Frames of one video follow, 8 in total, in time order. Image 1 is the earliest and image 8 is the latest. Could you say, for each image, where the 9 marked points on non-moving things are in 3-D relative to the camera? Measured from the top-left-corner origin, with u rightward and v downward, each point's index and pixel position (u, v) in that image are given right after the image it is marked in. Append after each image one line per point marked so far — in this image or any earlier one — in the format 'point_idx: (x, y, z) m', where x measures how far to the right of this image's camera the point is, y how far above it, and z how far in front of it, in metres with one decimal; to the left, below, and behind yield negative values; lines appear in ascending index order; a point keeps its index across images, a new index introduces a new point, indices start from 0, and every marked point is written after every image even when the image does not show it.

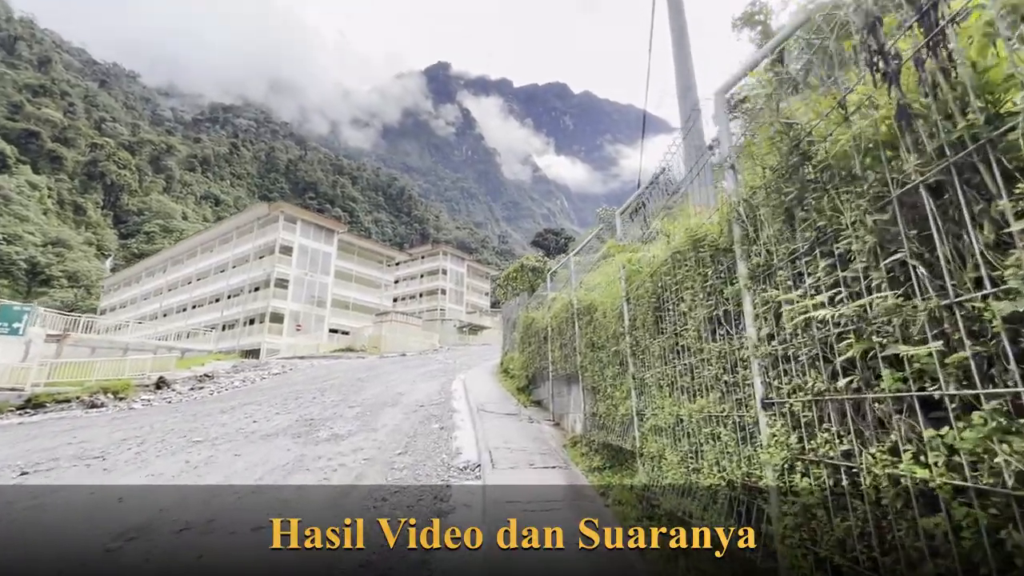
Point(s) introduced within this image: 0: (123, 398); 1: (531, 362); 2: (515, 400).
0: (-12.3, -3.5, +15.3) m
1: (+0.5, -1.7, +10.9) m
2: (+0.1, -2.7, +11.6) m
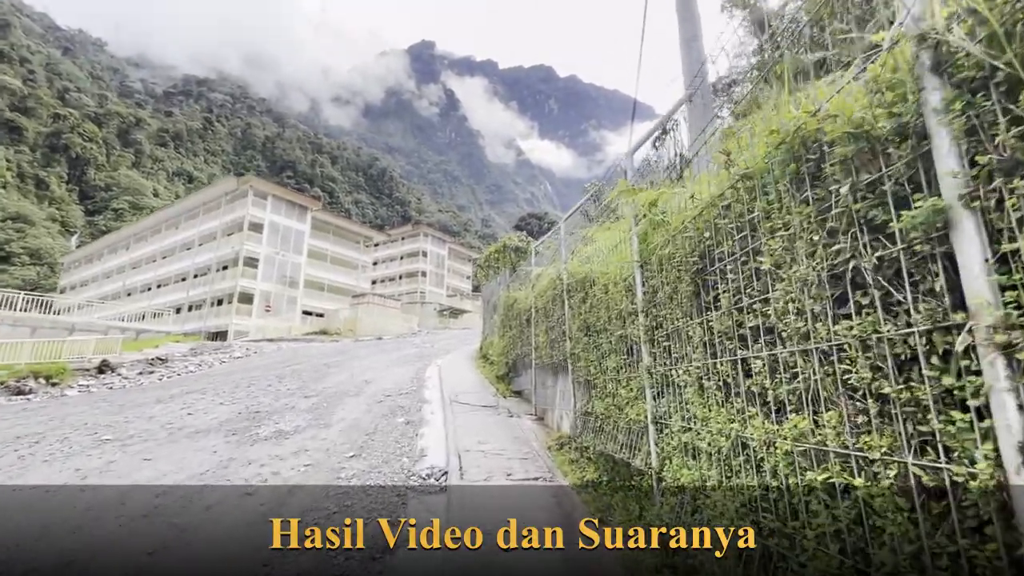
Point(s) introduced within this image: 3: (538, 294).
0: (-12.9, -2.7, +13.7) m
1: (0.0, -1.2, +9.8) m
2: (-0.4, -2.2, +10.4) m
3: (+0.4, -0.2, +7.7) m
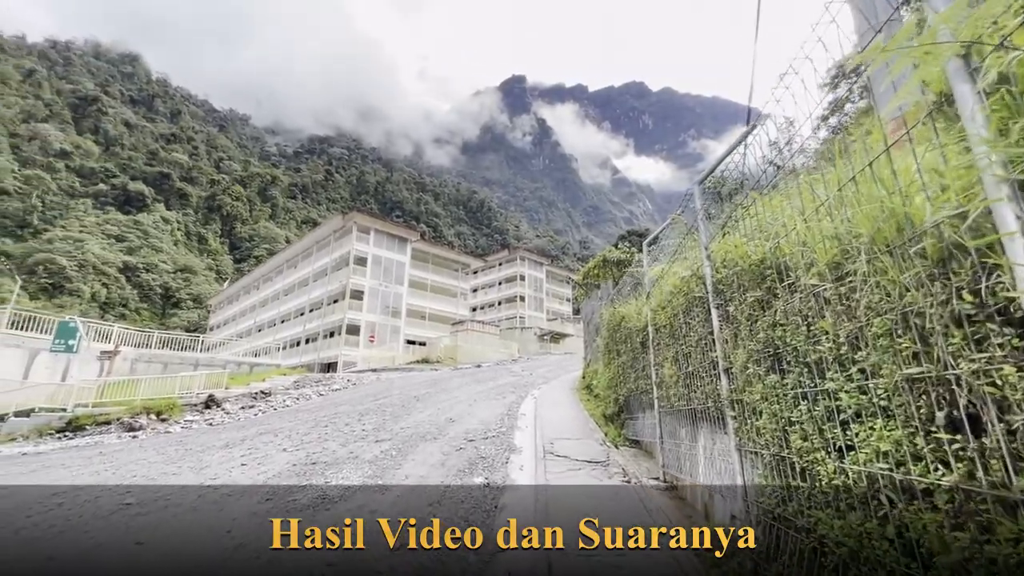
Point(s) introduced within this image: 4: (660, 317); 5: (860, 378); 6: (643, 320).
0: (-10.0, -3.8, +13.9) m
1: (+1.7, -1.5, +7.5) m
2: (+1.5, -2.5, +8.1) m
3: (+1.6, -0.3, +5.5) m
4: (+1.6, -0.4, +5.3) m
5: (+1.3, -0.3, +1.8) m
6: (+1.7, -0.4, +6.1) m
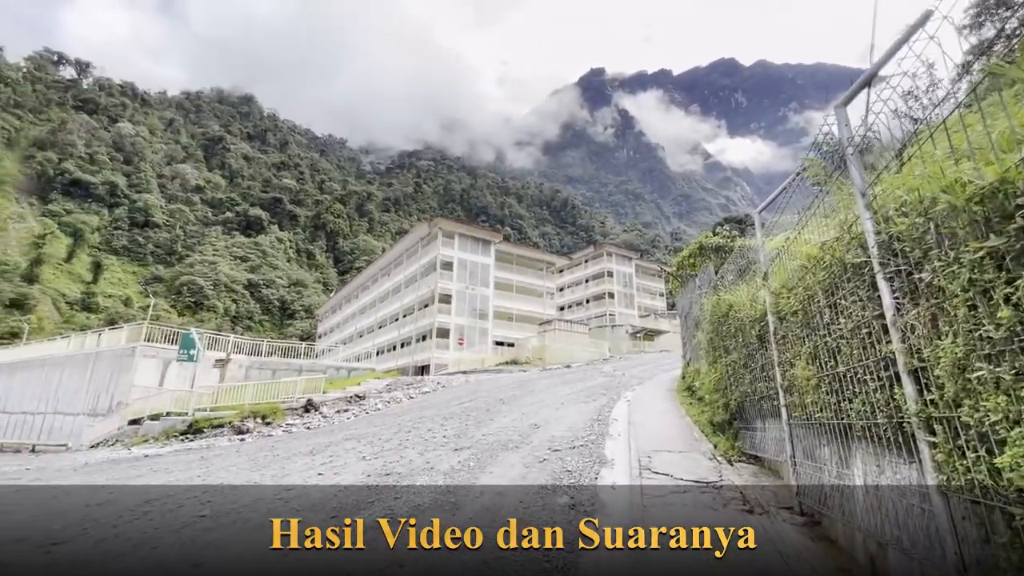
0: (-7.4, -4.1, +14.7) m
1: (+2.9, -1.2, +6.2) m
2: (+2.8, -2.3, +6.9) m
3: (+2.4, -0.1, +4.3) m
4: (+2.3, -0.2, +4.1) m
5: (+1.4, -0.2, +0.7) m
6: (+2.5, -0.2, +4.9) m
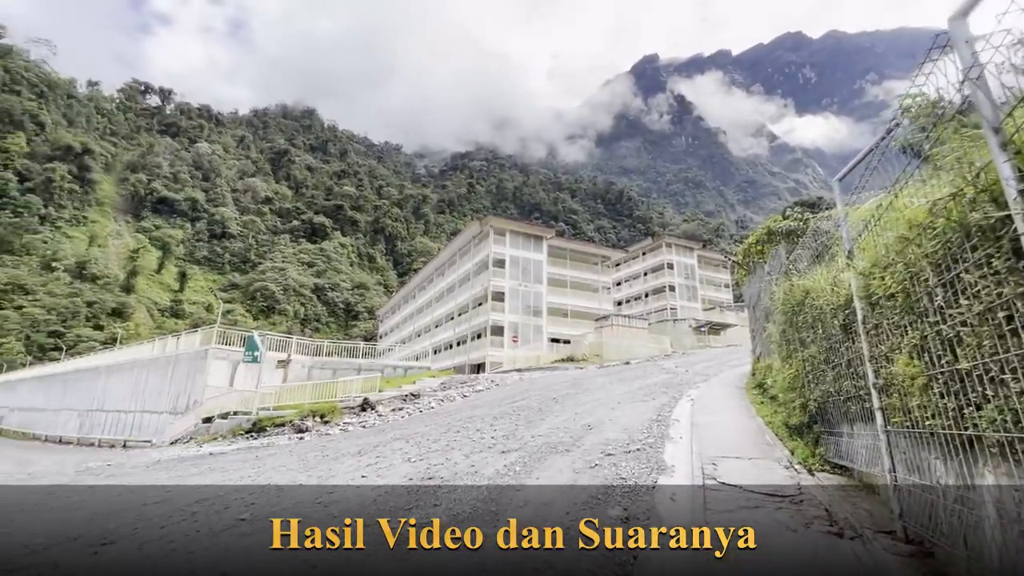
0: (-5.7, -4.2, +15.0) m
1: (+3.4, -1.0, +5.4) m
2: (+3.5, -2.1, +6.1) m
3: (+2.6, 0.0, +3.6) m
4: (+2.6, 0.0, +3.4) m
5: (+1.2, -0.1, +0.1) m
6: (+2.9, 0.0, +4.1) m
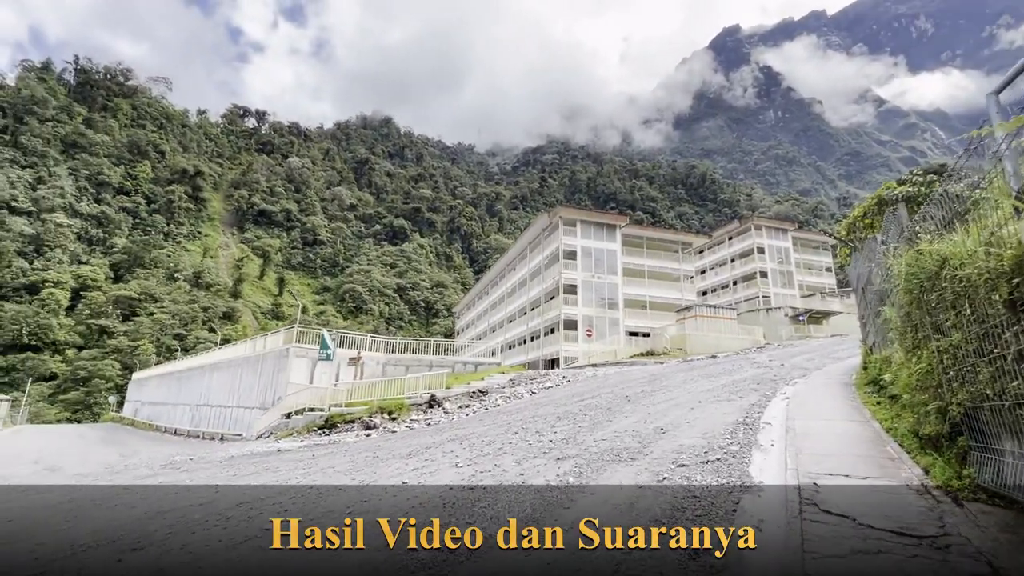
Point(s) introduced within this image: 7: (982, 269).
0: (-3.6, -4.1, +15.0) m
1: (+3.7, -0.8, +4.1) m
2: (+3.9, -1.8, +4.7) m
3: (+2.6, +0.3, +2.3) m
4: (+2.6, +0.2, +2.2) m
5: (+0.7, +0.1, -0.8) m
6: (+3.0, +0.2, +2.9) m
7: (+3.1, +0.1, +3.2) m
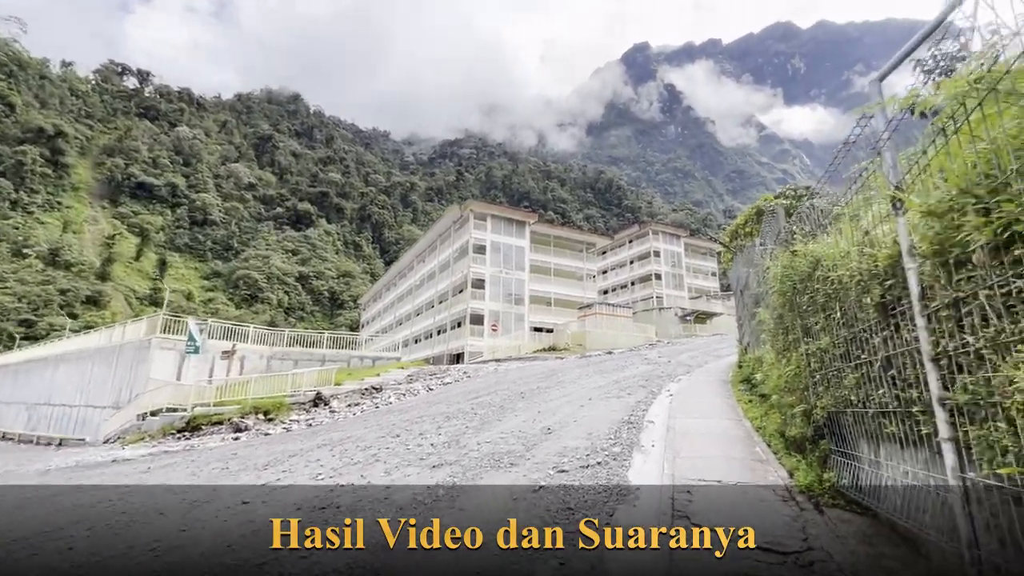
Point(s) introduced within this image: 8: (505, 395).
0: (-6.7, -3.7, +13.5) m
1: (+2.6, -0.8, +4.0) m
2: (+2.6, -1.8, +4.7) m
3: (+1.8, +0.3, +2.1) m
4: (+1.8, +0.2, +2.0) m
5: (+0.5, +0.1, -1.3) m
6: (+2.1, +0.2, +2.7) m
7: (+2.2, +0.1, +3.0) m
8: (-0.2, -2.8, +12.4) m
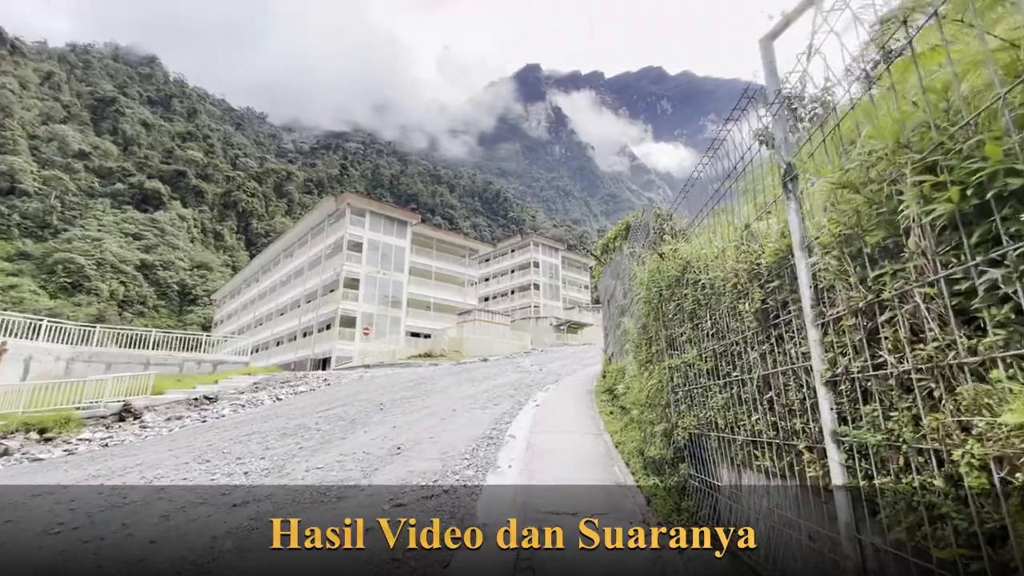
0: (-10.1, -3.3, +10.6) m
1: (+1.3, -0.8, +3.6) m
2: (+1.1, -1.9, +4.2) m
3: (+1.1, +0.3, +1.6) m
4: (+1.1, +0.2, +1.4) m
5: (+0.6, +0.2, -2.1) m
6: (+1.2, +0.2, +2.2) m
7: (+1.2, +0.1, +2.5) m
8: (-3.5, -2.7, +11.0) m
